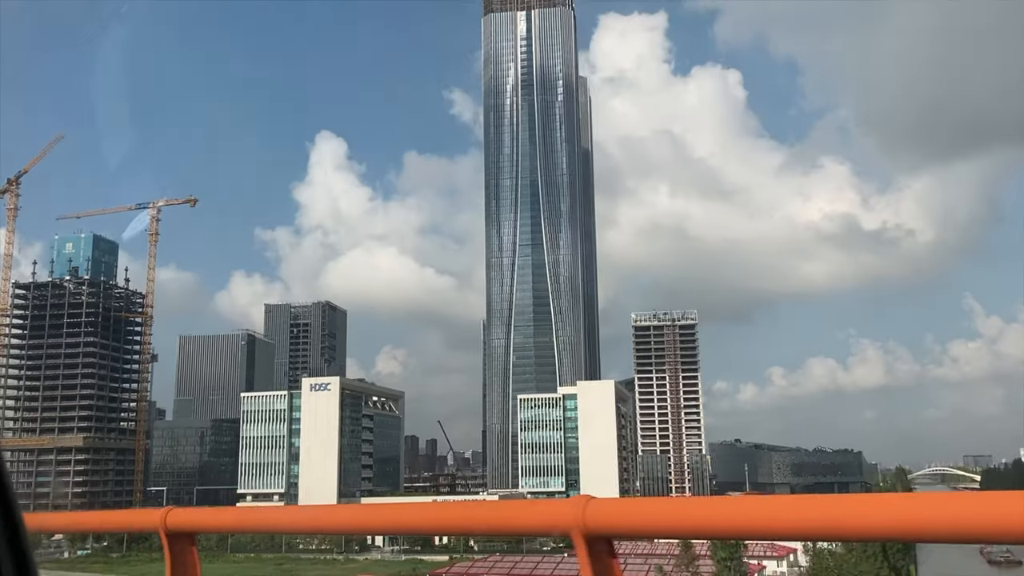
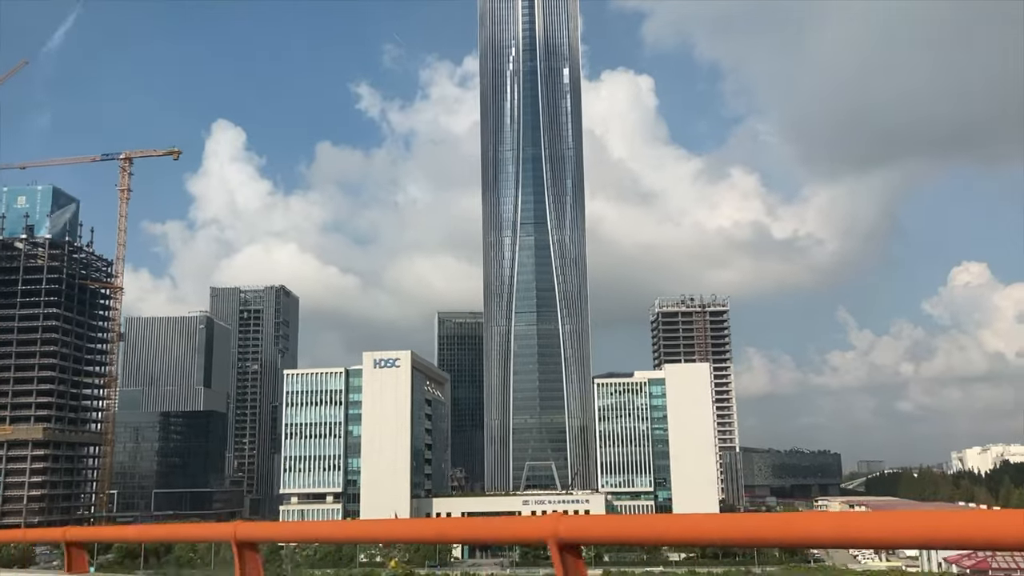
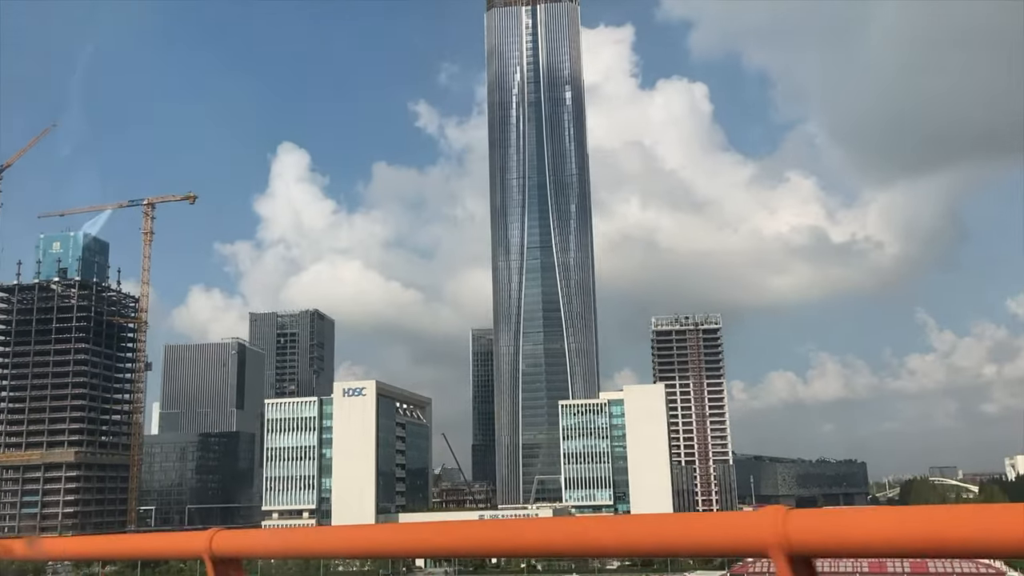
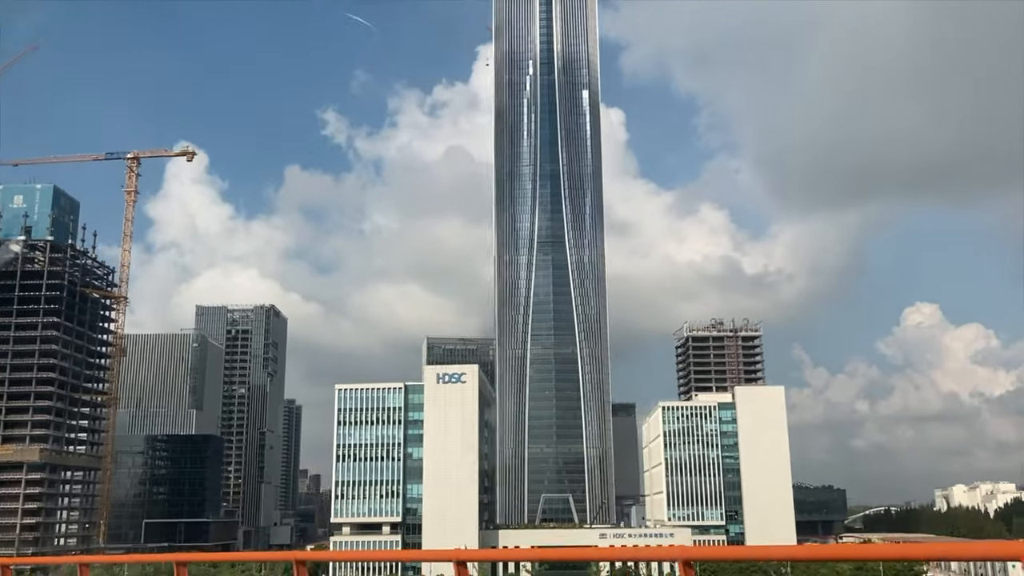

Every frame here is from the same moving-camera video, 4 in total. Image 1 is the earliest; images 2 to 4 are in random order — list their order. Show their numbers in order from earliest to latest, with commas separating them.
3, 2, 4
